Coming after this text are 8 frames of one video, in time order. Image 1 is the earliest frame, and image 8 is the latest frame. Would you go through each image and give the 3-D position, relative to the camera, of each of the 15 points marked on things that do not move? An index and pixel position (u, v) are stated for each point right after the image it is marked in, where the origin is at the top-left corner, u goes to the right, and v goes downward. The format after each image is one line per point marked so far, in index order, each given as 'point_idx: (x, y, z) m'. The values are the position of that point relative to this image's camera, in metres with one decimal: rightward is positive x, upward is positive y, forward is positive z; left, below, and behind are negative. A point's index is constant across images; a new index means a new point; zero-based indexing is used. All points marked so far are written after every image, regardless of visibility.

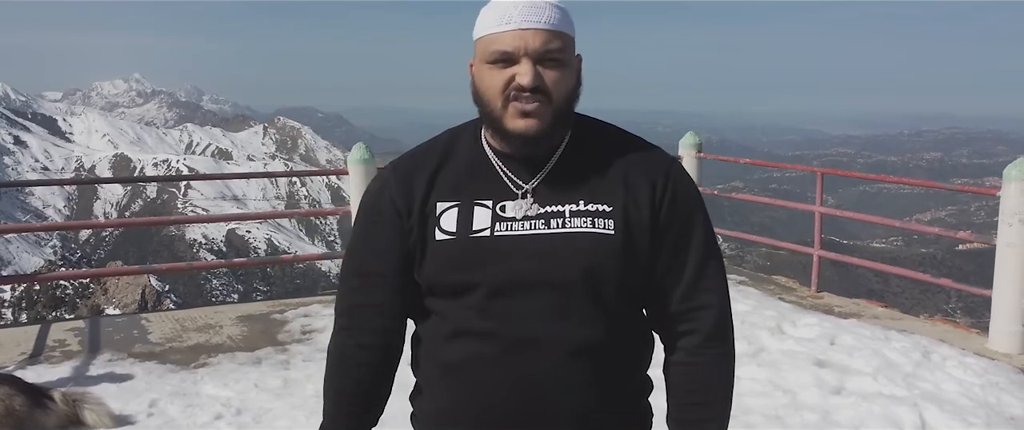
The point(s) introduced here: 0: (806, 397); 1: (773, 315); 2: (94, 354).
0: (+1.4, -0.8, +3.6) m
1: (+1.6, -0.6, +4.9) m
2: (-2.4, -0.8, +4.5) m
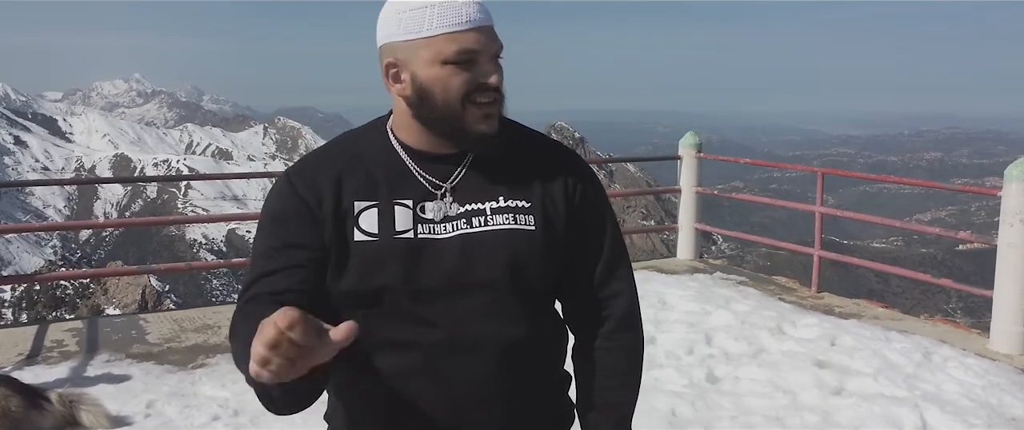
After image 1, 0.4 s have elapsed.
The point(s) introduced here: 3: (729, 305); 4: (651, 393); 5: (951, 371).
0: (+1.4, -0.8, +3.6) m
1: (+1.6, -0.6, +4.8) m
2: (-2.4, -0.8, +4.5) m
3: (+1.4, -0.6, +5.1) m
4: (+0.7, -0.8, +3.7) m
5: (+2.2, -0.8, +4.0) m
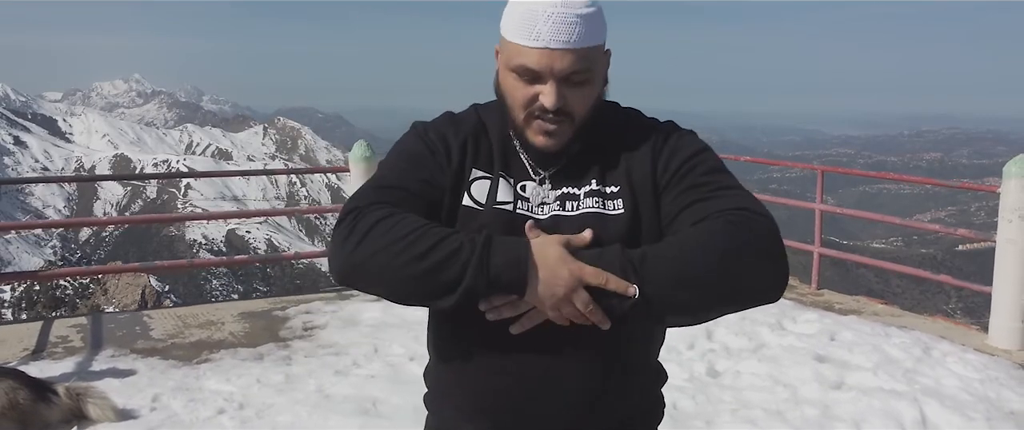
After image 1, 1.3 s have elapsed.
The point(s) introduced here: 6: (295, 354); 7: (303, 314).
0: (+1.4, -0.8, +3.6) m
1: (+1.6, -0.6, +4.9) m
2: (-2.4, -0.8, +4.6) m
3: (+1.4, -0.6, +5.1) m
4: (+0.7, -0.8, +3.7) m
5: (+2.2, -0.8, +4.0) m
6: (-1.2, -0.8, +4.4) m
7: (-1.4, -0.7, +5.3) m
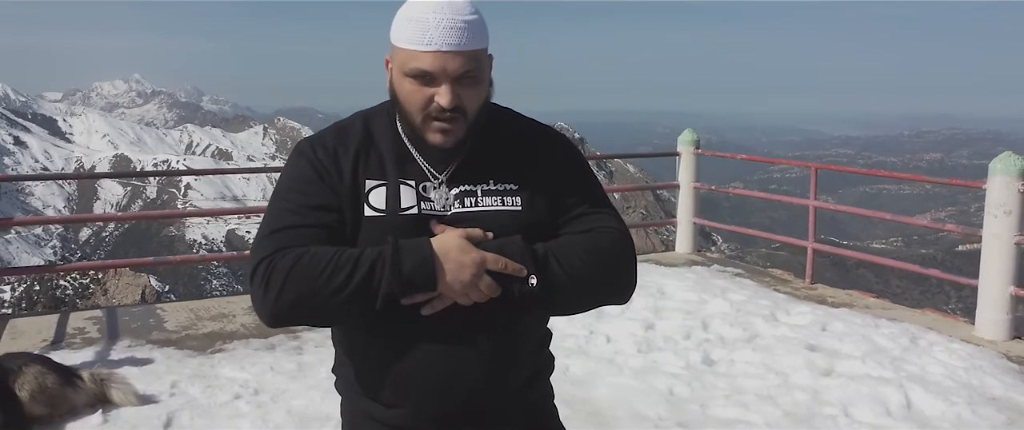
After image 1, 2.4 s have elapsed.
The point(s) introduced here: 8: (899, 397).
0: (+1.4, -0.8, +3.8) m
1: (+1.6, -0.6, +5.0) m
2: (-2.4, -0.8, +4.7) m
3: (+1.4, -0.5, +5.3) m
4: (+0.7, -0.8, +3.9) m
5: (+2.3, -0.7, +4.2) m
6: (-1.2, -0.8, +4.6) m
7: (-1.4, -0.6, +5.4) m
8: (+1.8, -0.8, +3.6) m
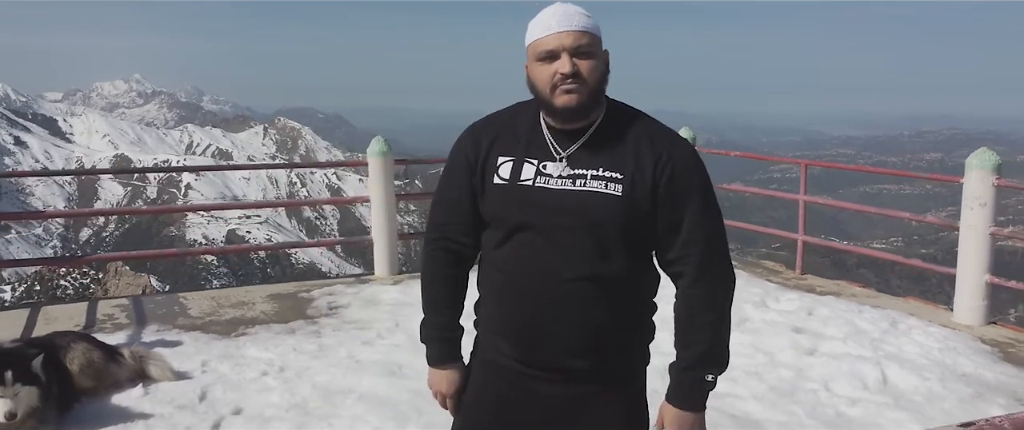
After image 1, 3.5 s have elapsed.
0: (+1.4, -0.7, +4.1) m
1: (+1.7, -0.5, +5.3) m
2: (-2.4, -0.7, +5.0) m
3: (+1.5, -0.5, +5.6) m
4: (+0.7, -0.7, +4.2) m
5: (+2.3, -0.7, +4.5) m
6: (-1.2, -0.7, +4.9) m
7: (-1.4, -0.6, +5.7) m
8: (+1.8, -0.8, +3.9) m
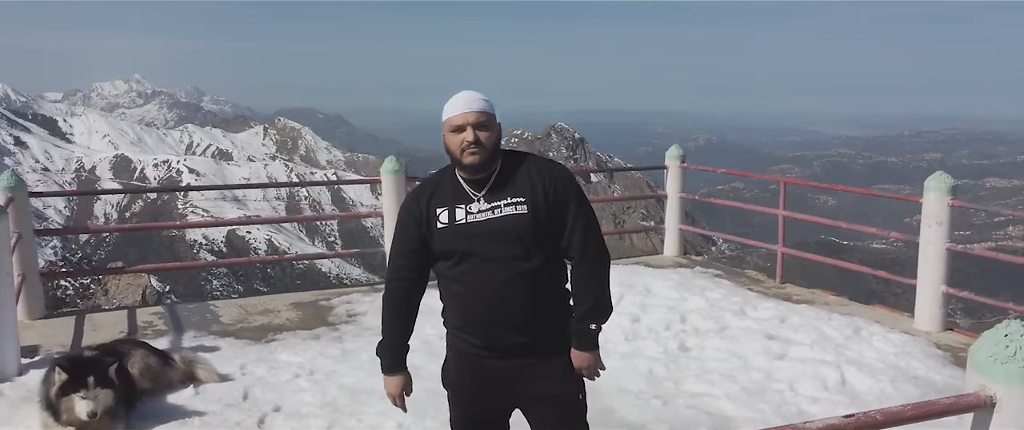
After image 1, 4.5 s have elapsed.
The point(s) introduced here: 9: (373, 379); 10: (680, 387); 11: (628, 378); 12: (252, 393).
0: (+1.4, -0.9, +4.6) m
1: (+1.7, -0.6, +5.8) m
2: (-2.4, -0.8, +5.5) m
3: (+1.5, -0.6, +6.1) m
4: (+0.7, -0.9, +4.7) m
5: (+2.3, -0.8, +5.0) m
6: (-1.2, -0.8, +5.4) m
7: (-1.3, -0.7, +6.3) m
8: (+1.8, -0.9, +4.4) m
9: (-0.8, -0.9, +4.4) m
10: (+0.9, -0.9, +4.3) m
11: (+0.7, -0.9, +4.4) m
12: (-1.4, -1.0, +4.2) m
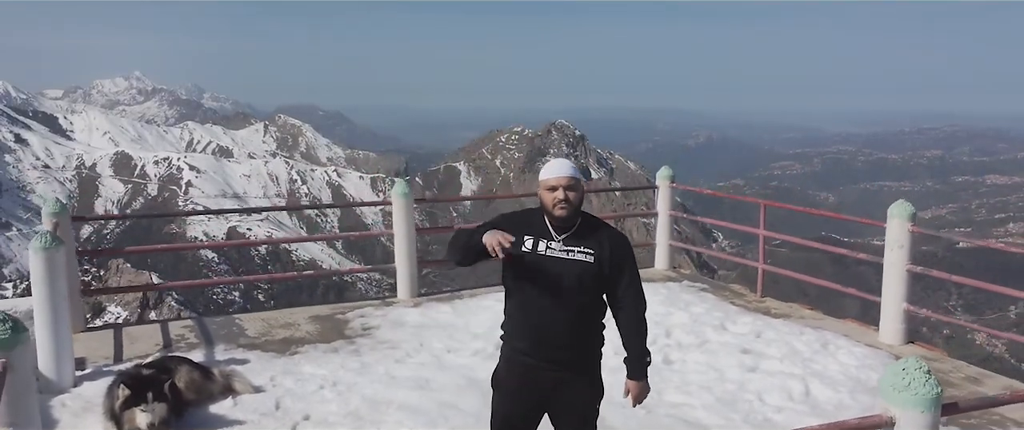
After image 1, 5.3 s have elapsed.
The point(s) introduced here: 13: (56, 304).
0: (+1.4, -1.1, +5.2) m
1: (+1.7, -0.8, +6.4) m
2: (-2.4, -1.0, +6.1) m
3: (+1.5, -0.8, +6.7) m
4: (+0.7, -1.0, +5.2) m
5: (+2.3, -1.0, +5.5) m
6: (-1.1, -1.0, +5.9) m
7: (-1.3, -0.9, +6.8) m
8: (+1.8, -1.1, +5.0) m
9: (-0.8, -1.1, +5.0) m
10: (+0.9, -1.1, +4.8) m
11: (+0.7, -1.1, +5.0) m
12: (-1.4, -1.2, +4.8) m
13: (-2.8, -0.6, +4.9) m
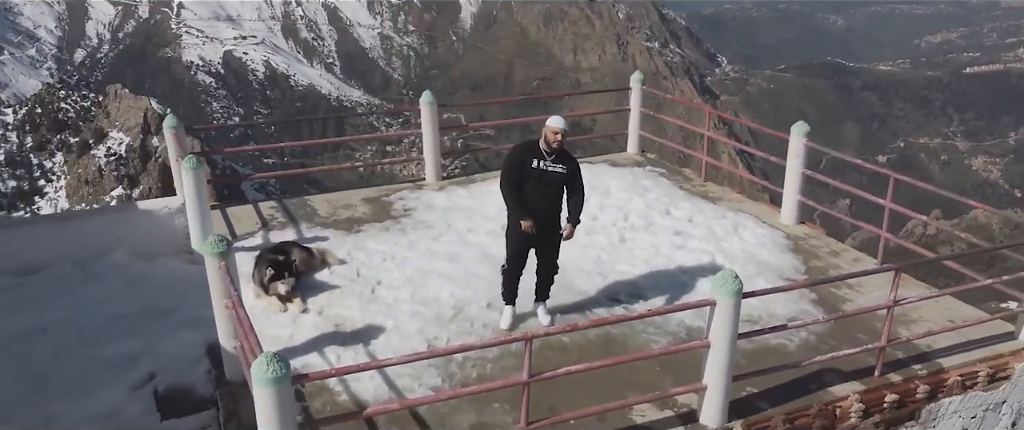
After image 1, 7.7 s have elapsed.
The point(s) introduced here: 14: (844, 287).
0: (+1.5, -0.3, +7.5) m
1: (+1.7, +0.2, +8.7) m
2: (-2.3, -0.1, +8.4) m
3: (+1.5, +0.2, +8.9) m
4: (+0.8, -0.3, +7.6) m
5: (+2.3, -0.2, +7.9) m
6: (-1.1, -0.1, +8.3) m
7: (-1.3, +0.2, +9.1) m
8: (+1.9, -0.4, +7.3) m
9: (-0.8, -0.5, +7.3) m
10: (+1.0, -0.5, +7.2) m
11: (+0.7, -0.4, +7.3) m
12: (-1.4, -0.5, +7.2) m
13: (-2.8, +0.1, +7.1) m
14: (+3.0, -0.7, +7.1) m
